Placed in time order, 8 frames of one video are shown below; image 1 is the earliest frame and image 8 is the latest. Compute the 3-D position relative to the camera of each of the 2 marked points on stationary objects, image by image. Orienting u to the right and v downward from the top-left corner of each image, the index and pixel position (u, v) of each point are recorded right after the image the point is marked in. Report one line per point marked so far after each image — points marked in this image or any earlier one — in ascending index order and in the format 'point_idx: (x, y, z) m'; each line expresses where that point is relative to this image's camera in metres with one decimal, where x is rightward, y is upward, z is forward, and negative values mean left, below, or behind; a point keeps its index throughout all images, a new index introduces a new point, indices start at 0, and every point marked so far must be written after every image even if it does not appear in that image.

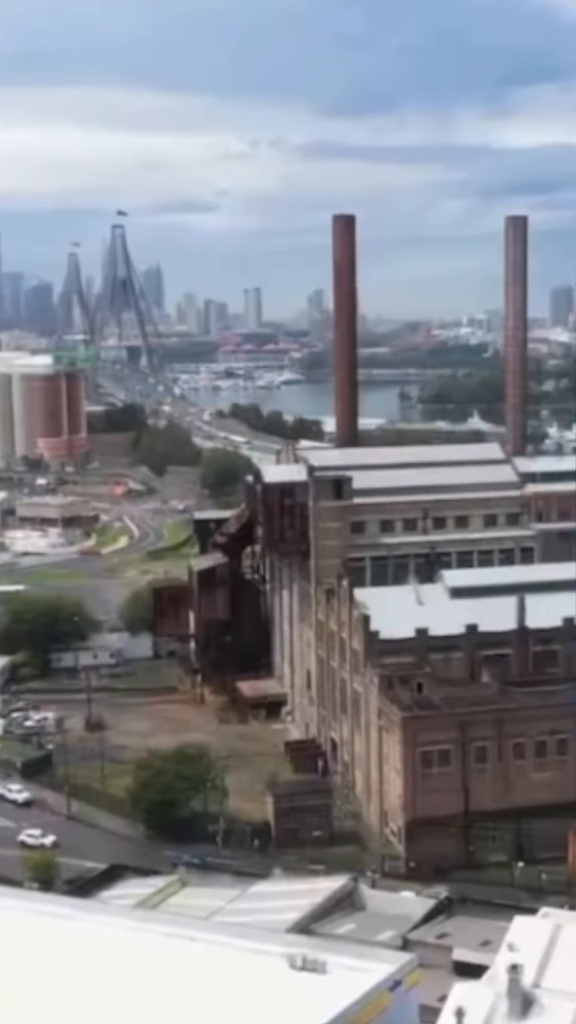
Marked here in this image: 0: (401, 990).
0: (+0.5, -2.1, +5.8) m
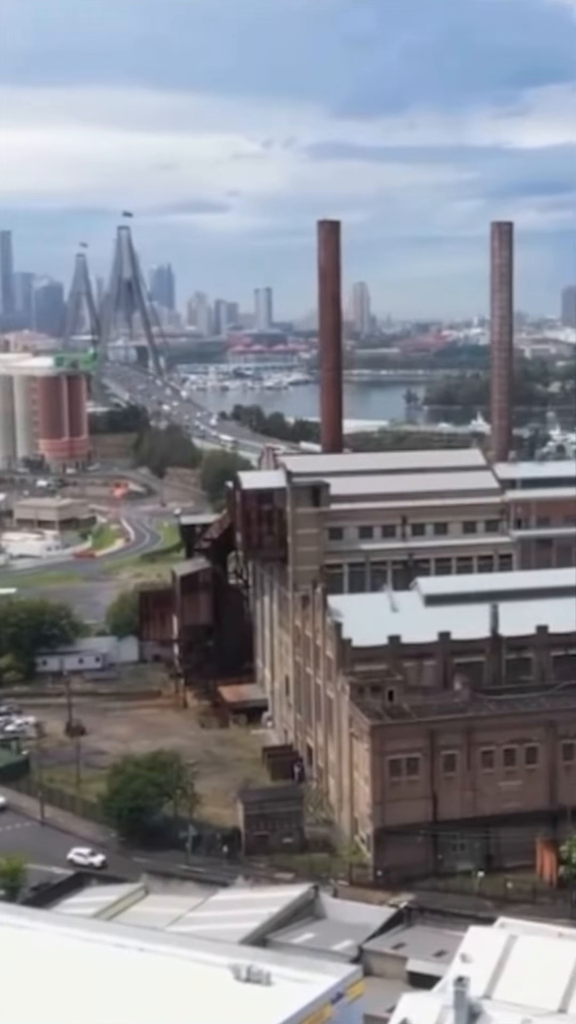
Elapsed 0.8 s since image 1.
0: (+0.2, -2.2, +5.8) m
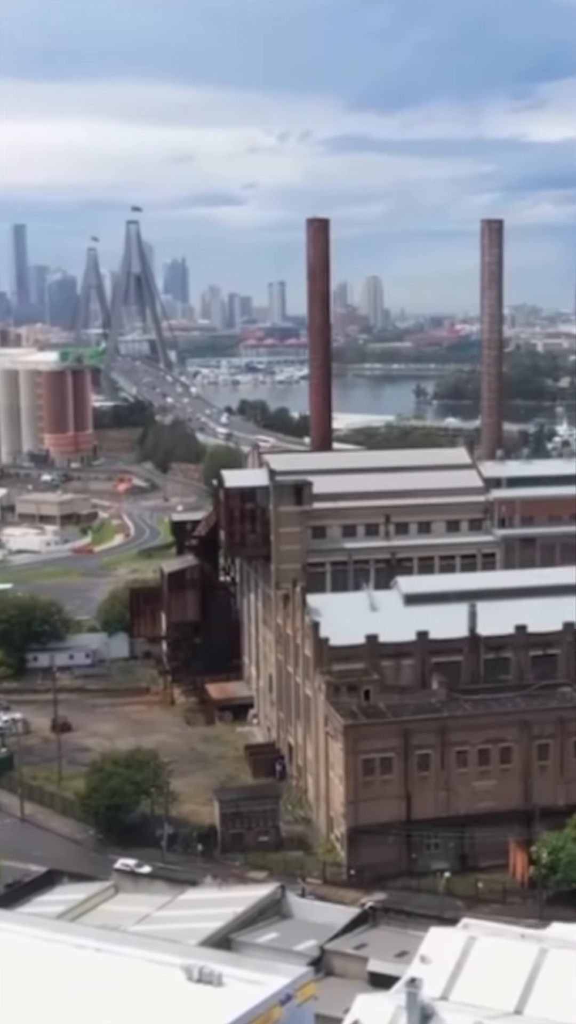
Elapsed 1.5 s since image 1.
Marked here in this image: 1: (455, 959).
0: (0.0, -2.2, +5.8) m
1: (+0.9, -2.4, +7.0) m
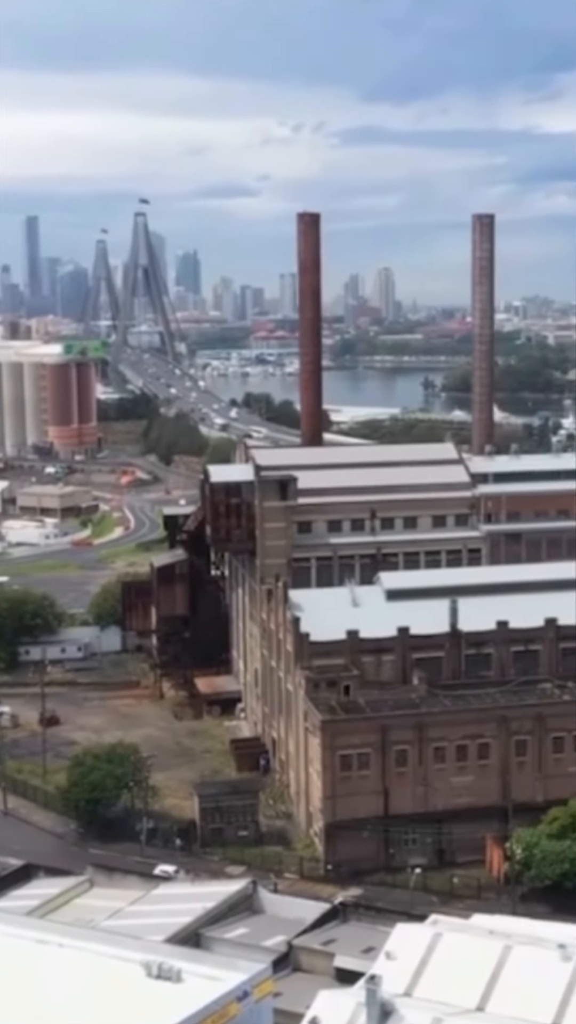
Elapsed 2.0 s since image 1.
0: (-0.2, -2.2, +5.9) m
1: (+0.7, -2.4, +7.0) m
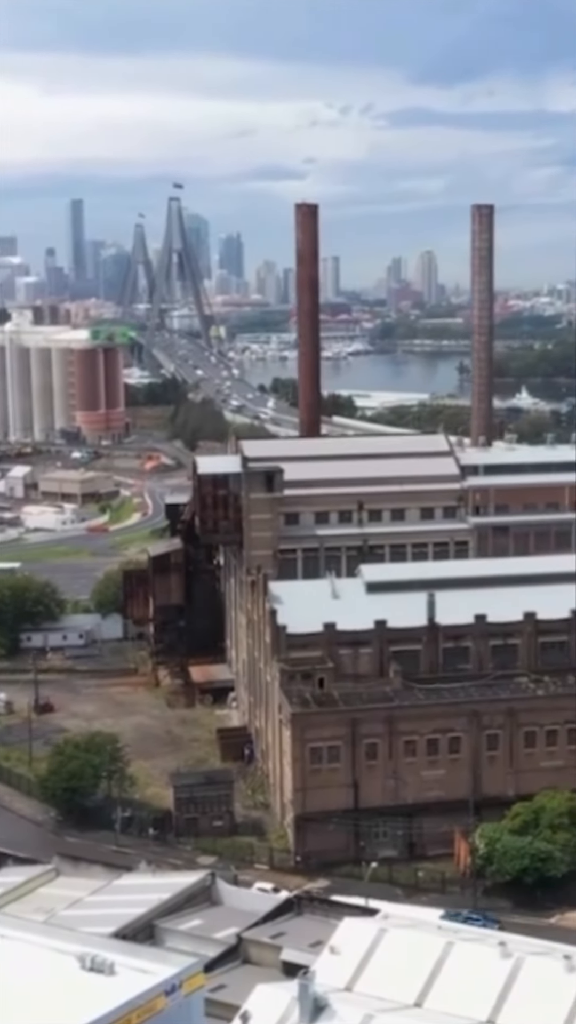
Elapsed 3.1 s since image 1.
0: (-0.5, -2.2, +5.9) m
1: (+0.4, -2.4, +7.0) m
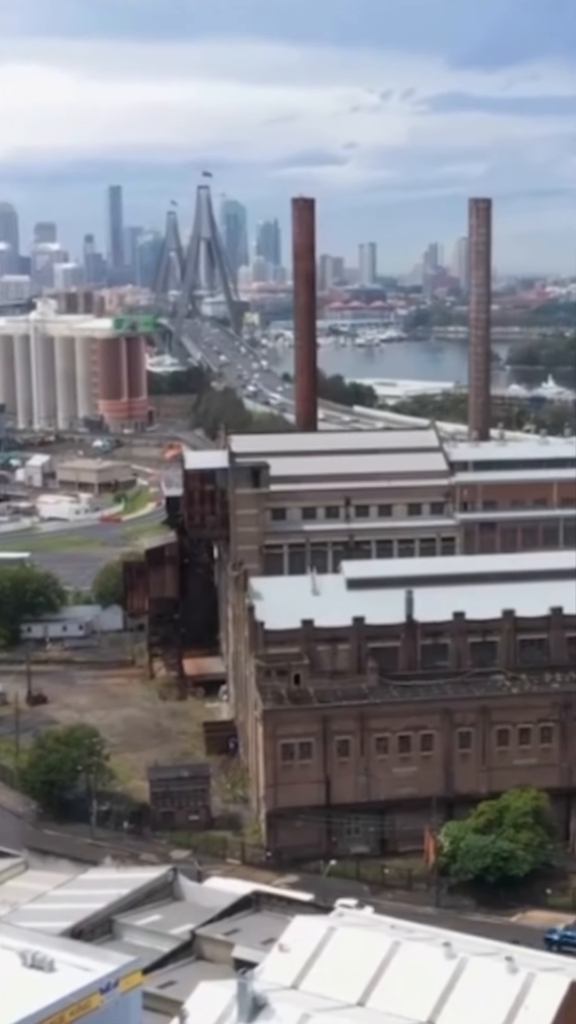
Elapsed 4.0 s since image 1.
0: (-0.8, -2.2, +6.0) m
1: (+0.1, -2.4, +7.1) m
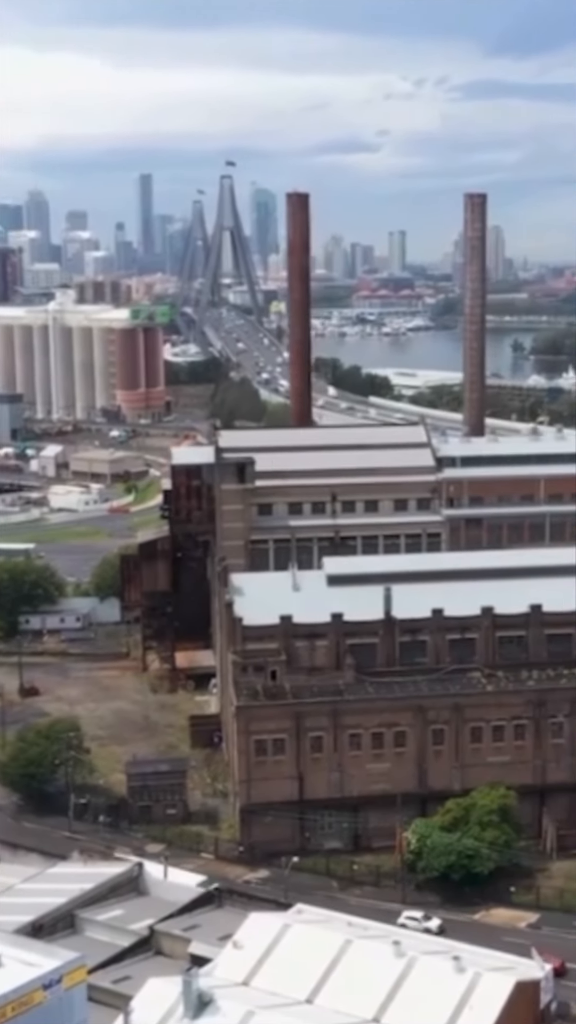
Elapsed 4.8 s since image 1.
0: (-1.1, -2.2, +6.1) m
1: (-0.1, -2.4, +7.2) m
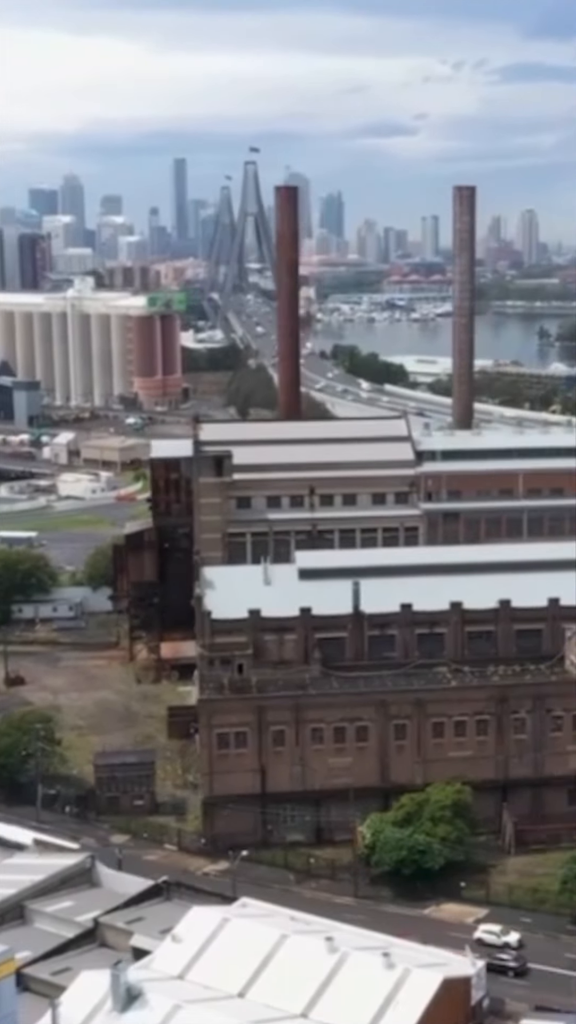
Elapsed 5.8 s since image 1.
0: (-1.5, -2.2, +6.2) m
1: (-0.5, -2.4, +7.2) m
